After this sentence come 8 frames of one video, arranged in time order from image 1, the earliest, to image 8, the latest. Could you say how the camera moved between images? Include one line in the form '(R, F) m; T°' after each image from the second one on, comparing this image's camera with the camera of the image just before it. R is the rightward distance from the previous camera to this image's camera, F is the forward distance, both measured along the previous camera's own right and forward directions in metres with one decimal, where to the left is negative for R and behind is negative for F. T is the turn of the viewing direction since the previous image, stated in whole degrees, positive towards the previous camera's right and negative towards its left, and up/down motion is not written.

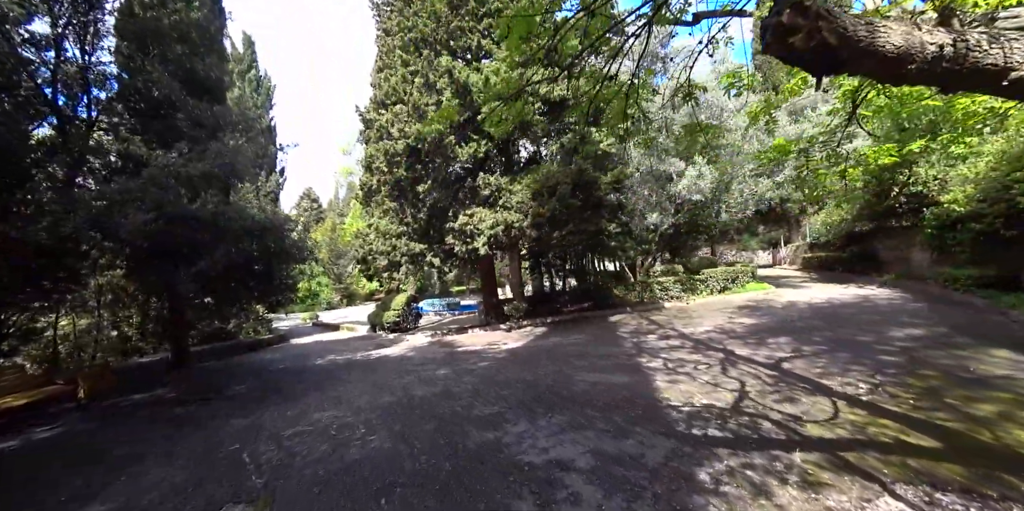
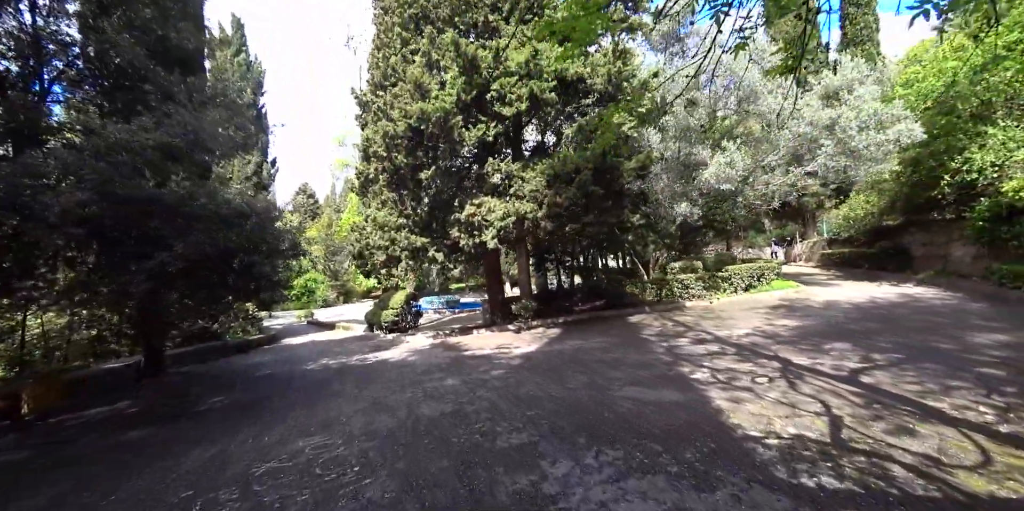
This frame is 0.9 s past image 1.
(-0.3, +1.0) m; 0°
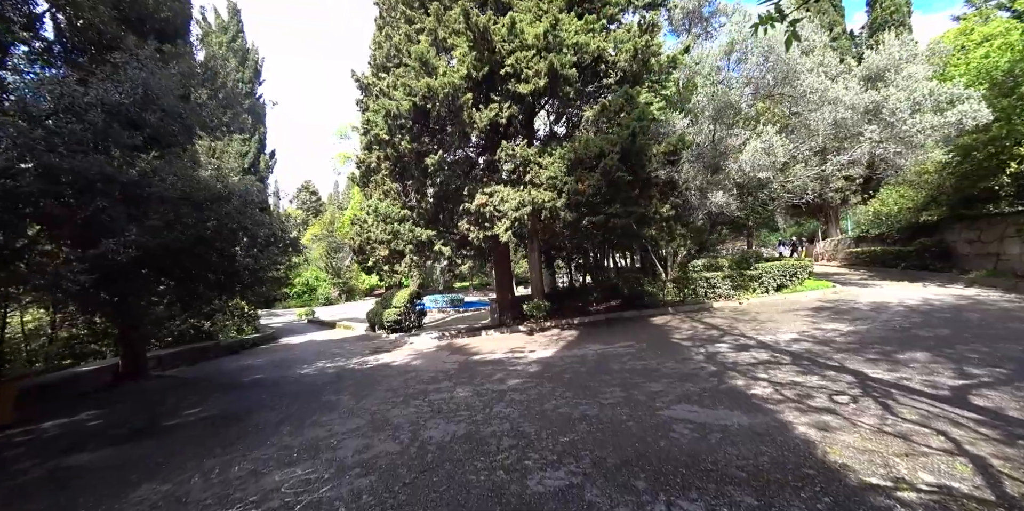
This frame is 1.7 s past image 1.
(-0.2, +0.9) m; 0°
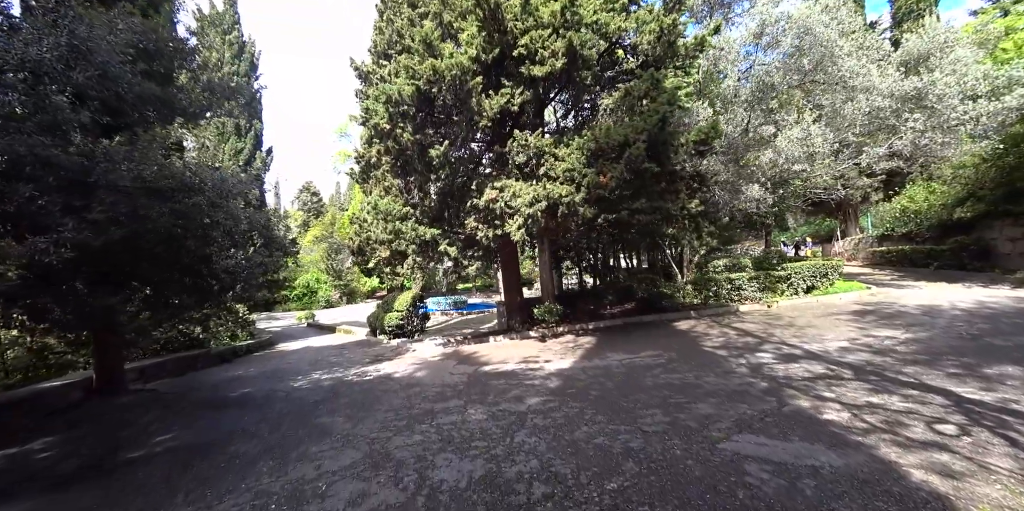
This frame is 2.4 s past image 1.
(-0.2, +0.8) m; 0°
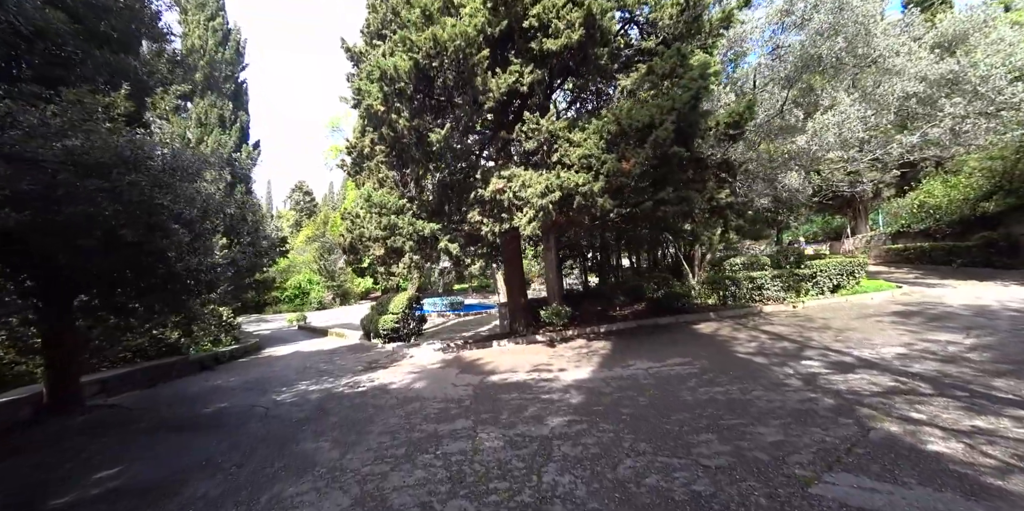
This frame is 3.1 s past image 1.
(-0.3, +0.8) m; +1°
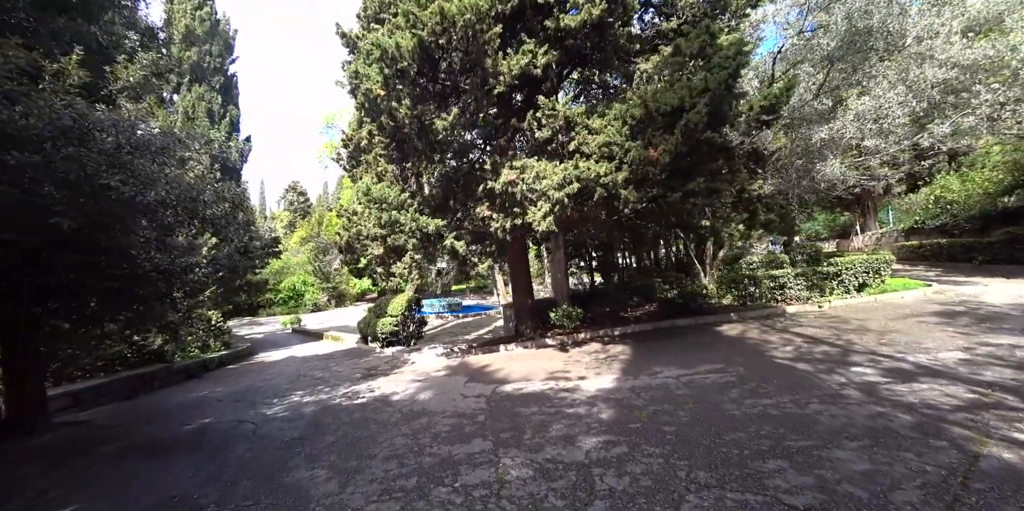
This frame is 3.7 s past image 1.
(-0.3, +0.6) m; +1°
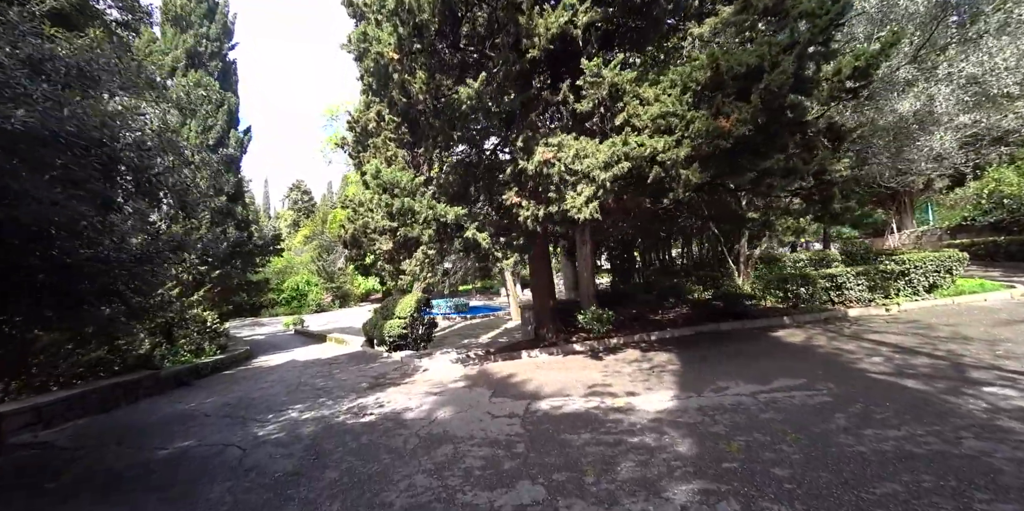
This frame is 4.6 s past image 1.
(-0.4, +1.0) m; -1°
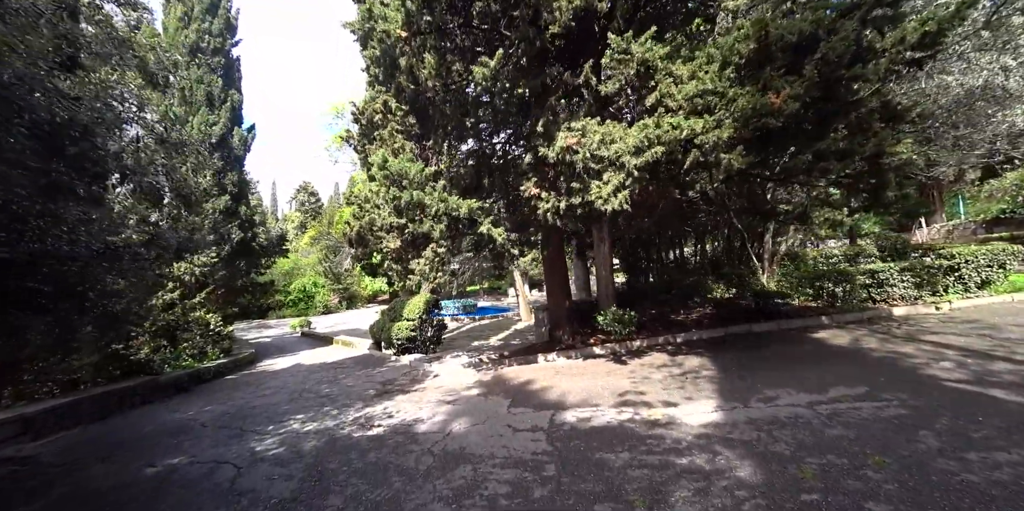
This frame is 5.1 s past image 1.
(-0.2, +0.5) m; -1°
